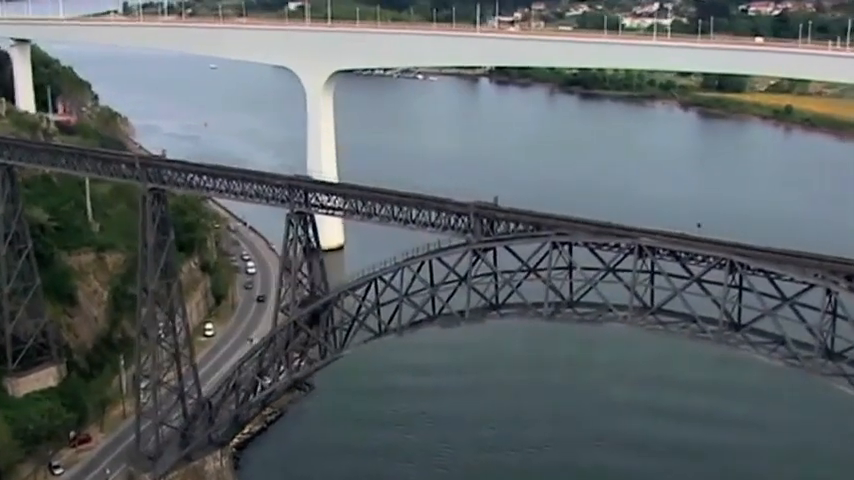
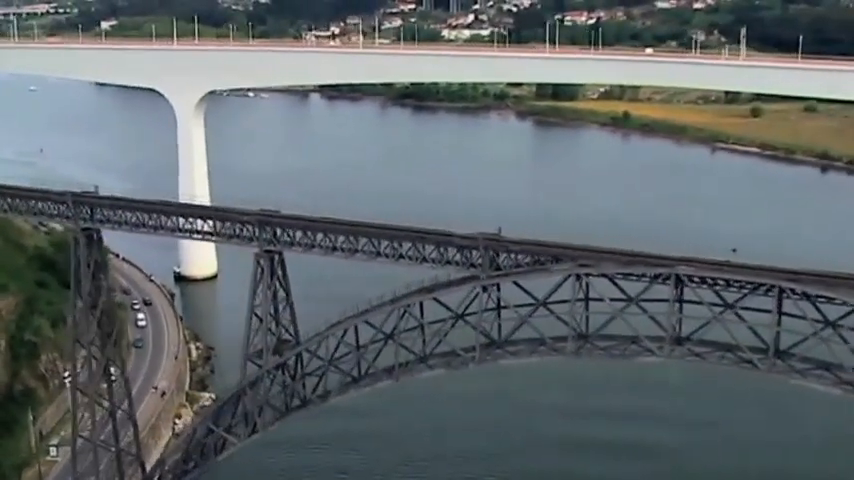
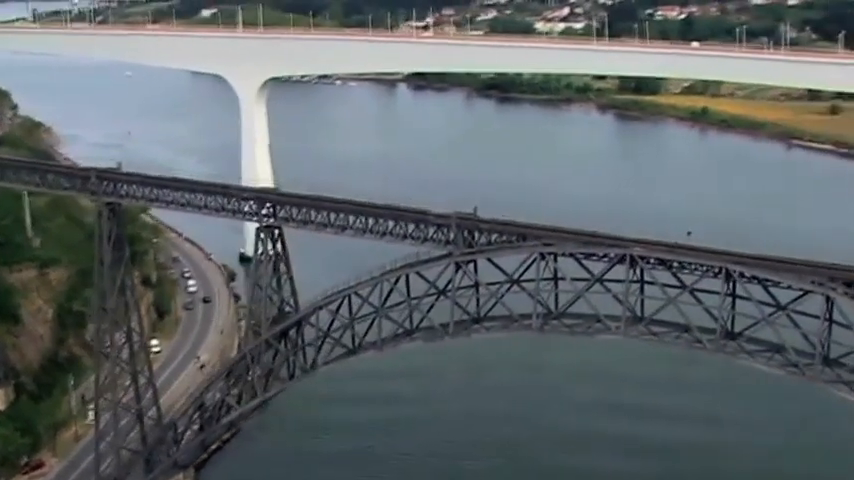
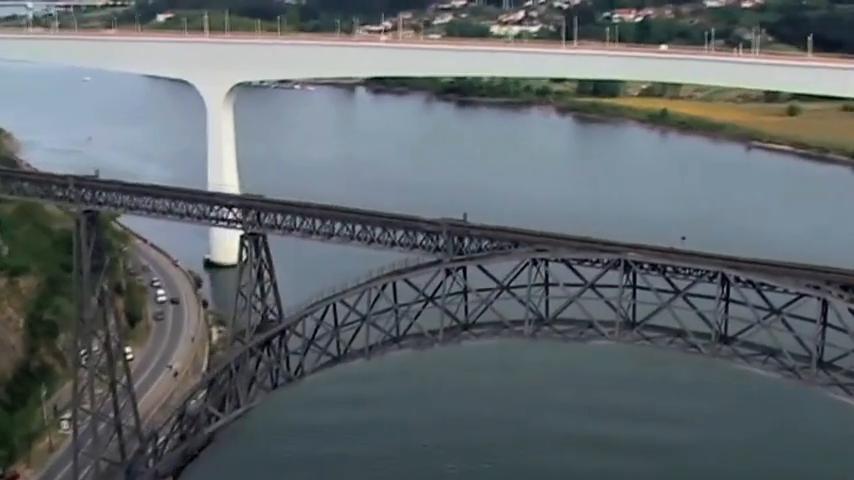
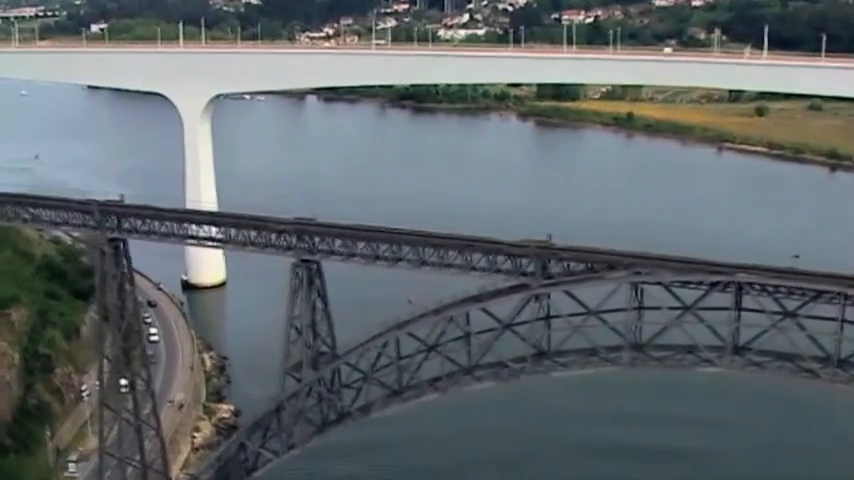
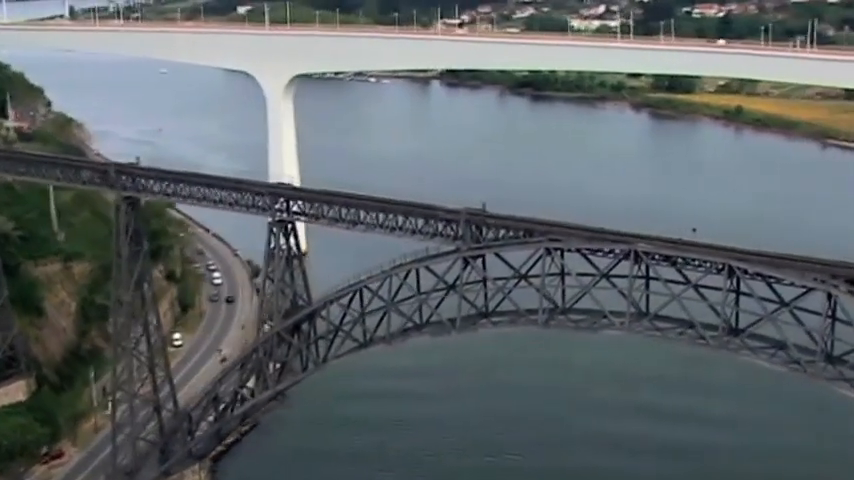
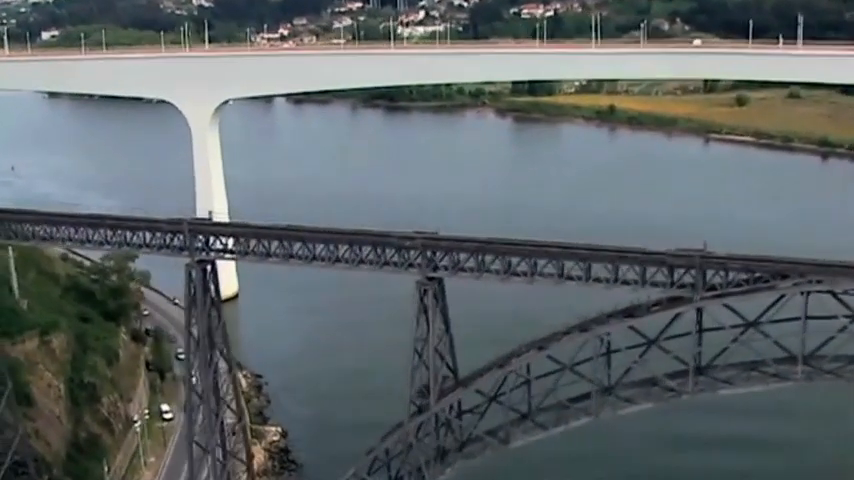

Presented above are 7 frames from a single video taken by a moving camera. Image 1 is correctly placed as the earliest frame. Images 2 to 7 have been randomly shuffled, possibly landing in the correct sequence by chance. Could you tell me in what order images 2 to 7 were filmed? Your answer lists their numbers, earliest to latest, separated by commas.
6, 3, 4, 2, 5, 7
